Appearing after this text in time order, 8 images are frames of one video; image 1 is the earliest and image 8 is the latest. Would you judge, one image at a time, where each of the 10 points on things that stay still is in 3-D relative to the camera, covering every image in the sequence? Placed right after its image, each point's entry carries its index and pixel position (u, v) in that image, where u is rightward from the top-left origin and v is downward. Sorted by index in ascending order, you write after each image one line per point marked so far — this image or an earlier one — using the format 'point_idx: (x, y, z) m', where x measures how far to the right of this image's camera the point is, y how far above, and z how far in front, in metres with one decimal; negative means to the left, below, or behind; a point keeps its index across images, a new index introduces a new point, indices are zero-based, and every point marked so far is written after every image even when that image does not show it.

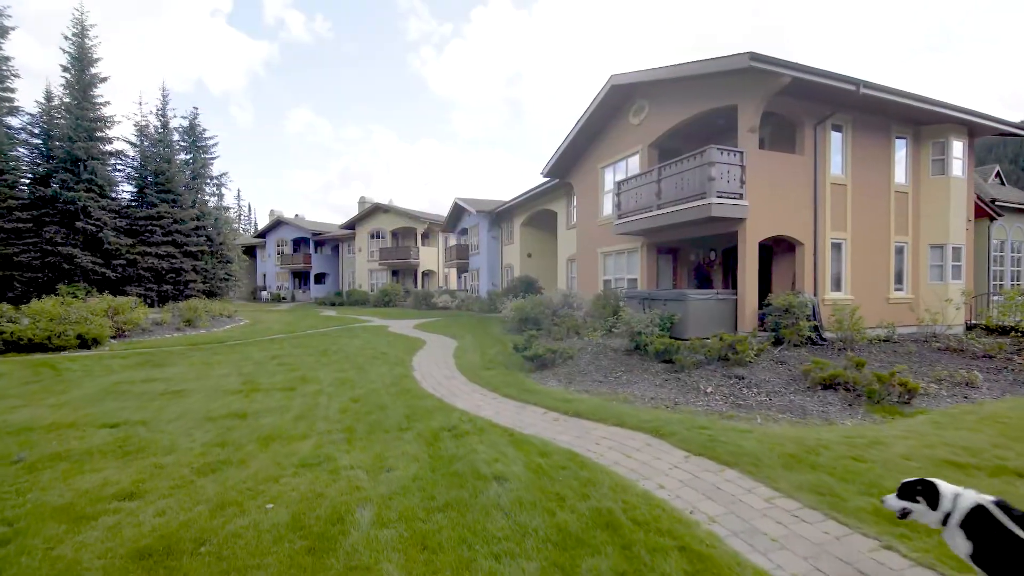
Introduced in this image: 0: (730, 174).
0: (+5.1, +2.7, +10.9) m
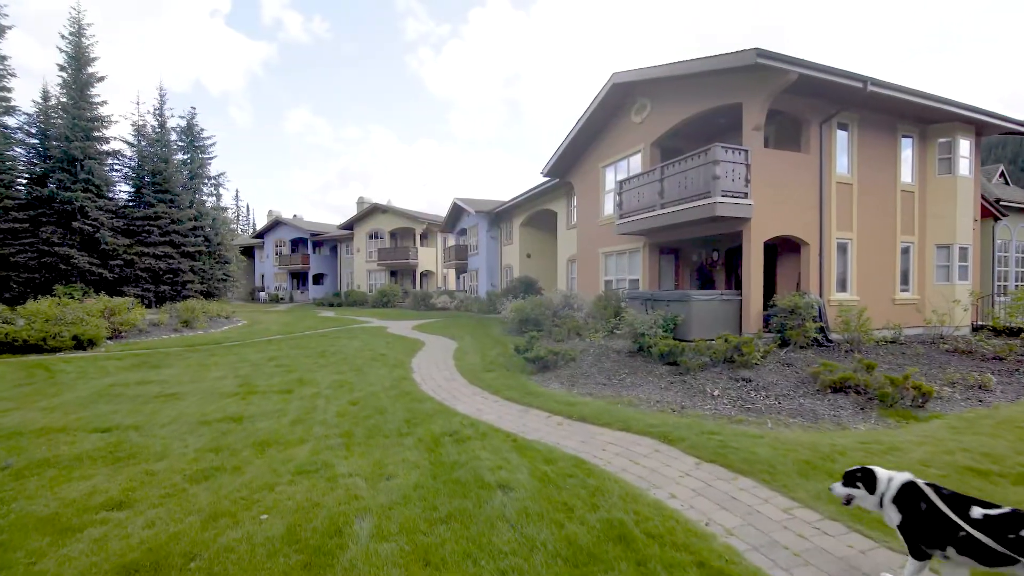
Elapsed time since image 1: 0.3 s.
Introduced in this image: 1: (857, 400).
0: (+5.2, +2.7, +10.8) m
1: (+5.0, -1.6, +6.7) m
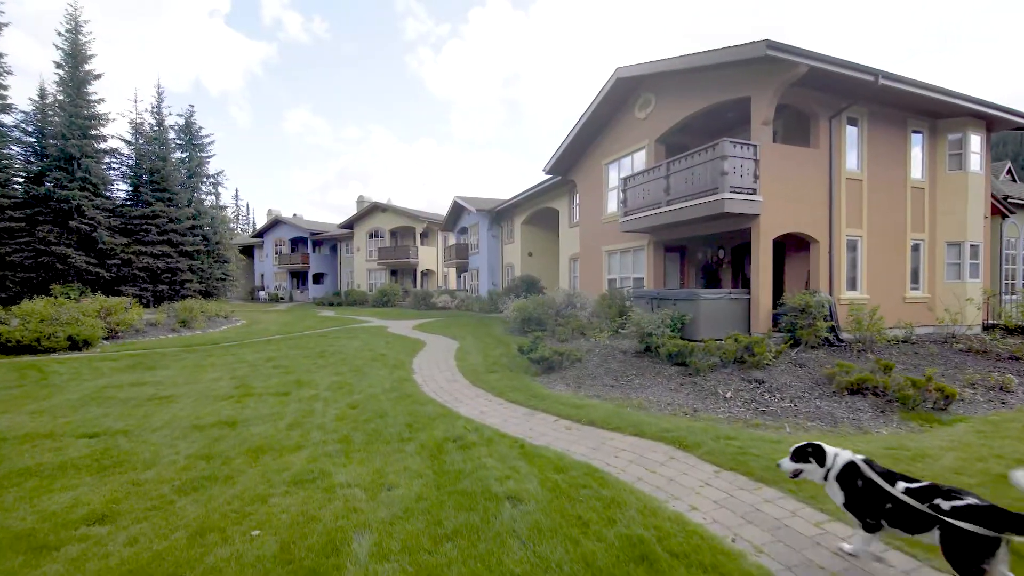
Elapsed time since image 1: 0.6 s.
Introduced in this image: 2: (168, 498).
0: (+5.3, +2.7, +10.5) m
1: (+5.1, -1.6, +6.4) m
2: (-2.9, -1.8, +3.9) m
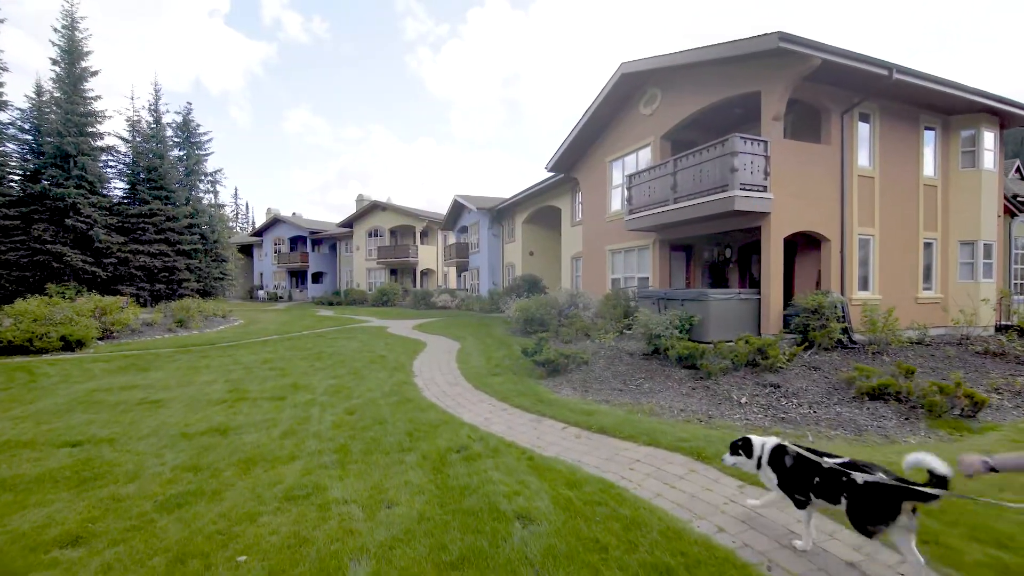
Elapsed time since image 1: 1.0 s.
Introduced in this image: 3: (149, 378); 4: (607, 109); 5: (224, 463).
0: (+5.3, +2.7, +10.2) m
1: (+5.1, -1.6, +6.2) m
2: (-2.8, -1.8, +3.6) m
3: (-7.2, -1.8, +9.2) m
4: (+3.1, +5.8, +15.1) m
5: (-2.9, -1.8, +4.6) m
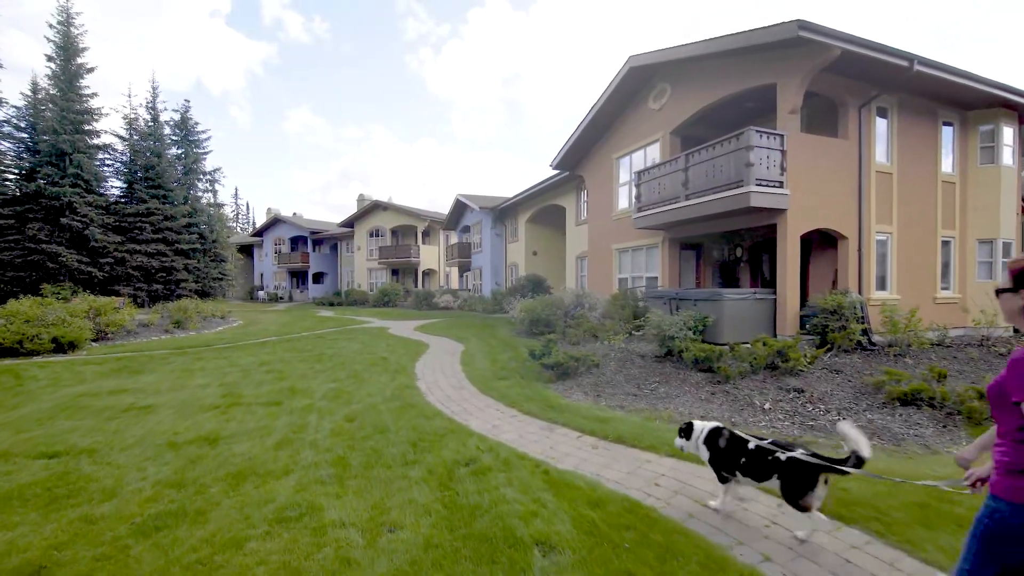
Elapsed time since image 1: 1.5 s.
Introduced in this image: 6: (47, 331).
0: (+5.5, +2.7, +9.8) m
1: (+5.3, -1.6, +5.8) m
2: (-2.7, -1.8, +3.2) m
3: (-7.0, -1.8, +8.8) m
4: (+3.2, +5.8, +14.7) m
5: (-2.8, -1.7, +4.3) m
6: (-12.4, -1.1, +12.4) m
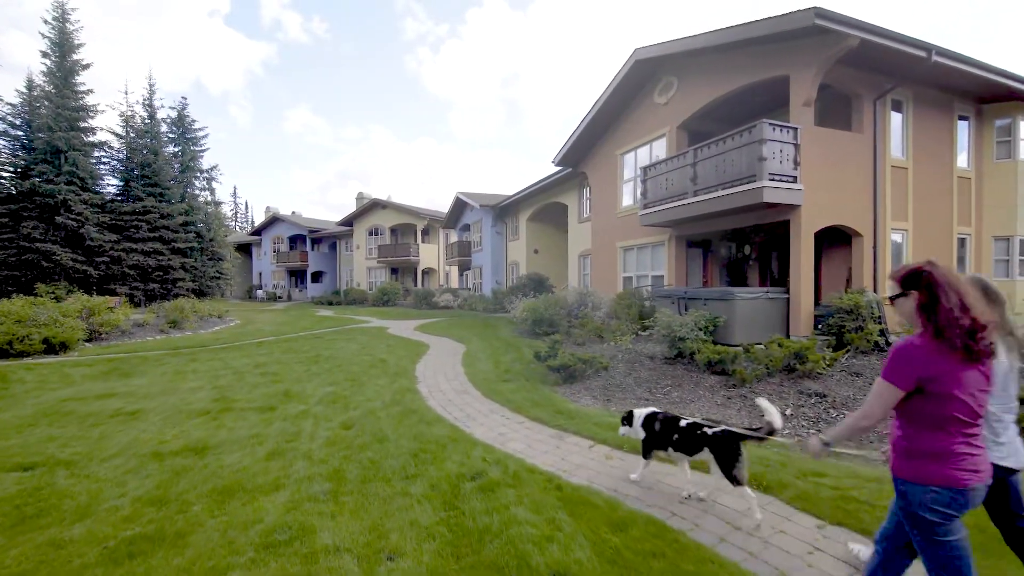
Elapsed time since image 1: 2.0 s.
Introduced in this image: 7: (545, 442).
0: (+5.5, +2.7, +9.5) m
1: (+5.3, -1.6, +5.4) m
2: (-2.6, -1.8, +2.9) m
3: (-7.0, -1.8, +8.5) m
4: (+3.3, +5.9, +14.4) m
5: (-2.7, -1.7, +3.9) m
6: (-12.3, -1.1, +12.0) m
7: (+0.4, -1.7, +5.2) m
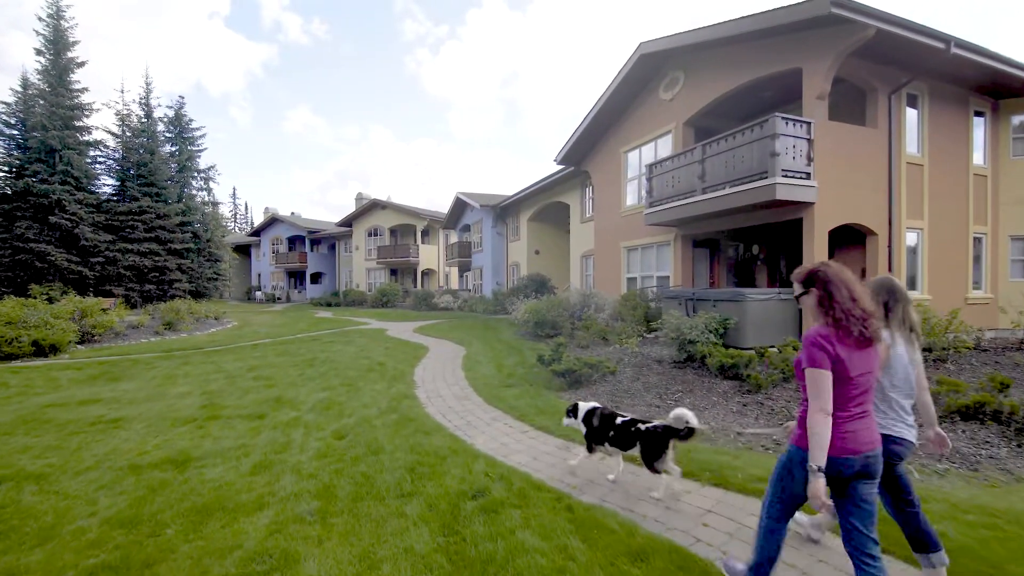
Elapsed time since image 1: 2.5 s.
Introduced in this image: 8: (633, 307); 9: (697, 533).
0: (+5.6, +2.7, +9.1) m
1: (+5.4, -1.6, +5.1) m
2: (-2.6, -1.8, +2.6) m
3: (-6.9, -1.8, +8.1) m
4: (+3.4, +5.8, +14.1) m
5: (-2.6, -1.7, +3.6) m
6: (-12.2, -1.2, +11.7) m
7: (+0.4, -1.7, +4.8) m
8: (+3.0, -0.5, +11.4) m
9: (+1.3, -1.7, +3.2) m
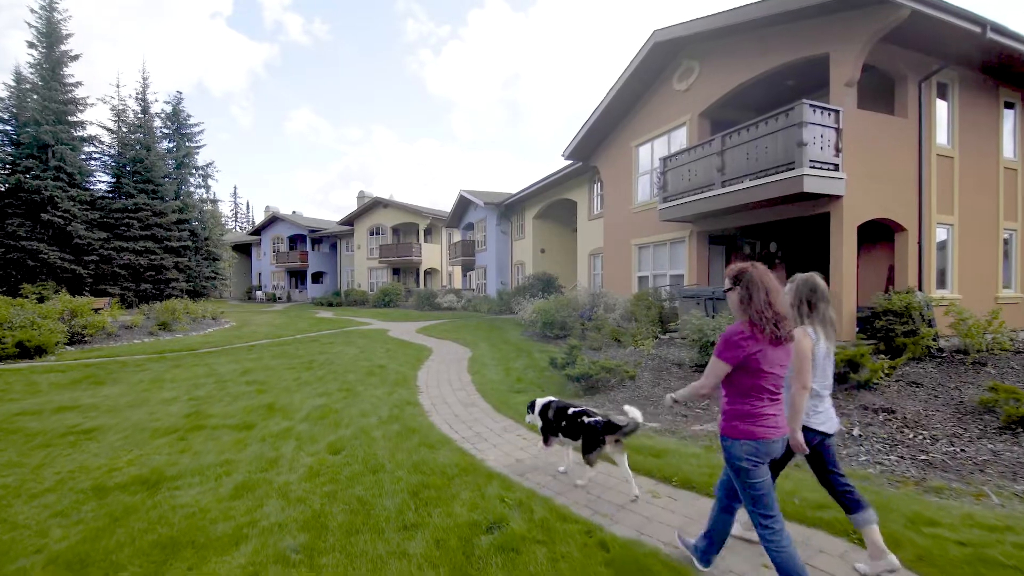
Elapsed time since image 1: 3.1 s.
0: (+5.8, +2.7, +8.6) m
1: (+5.5, -1.6, +4.5) m
2: (-2.4, -1.7, +2.0) m
3: (-6.8, -1.8, +7.6) m
4: (+3.5, +5.9, +13.5) m
5: (-2.5, -1.7, +3.0) m
6: (-12.1, -1.1, +11.2) m
7: (+0.6, -1.7, +4.3) m
8: (+3.2, -0.4, +10.9) m
9: (+1.5, -1.7, +2.6) m
